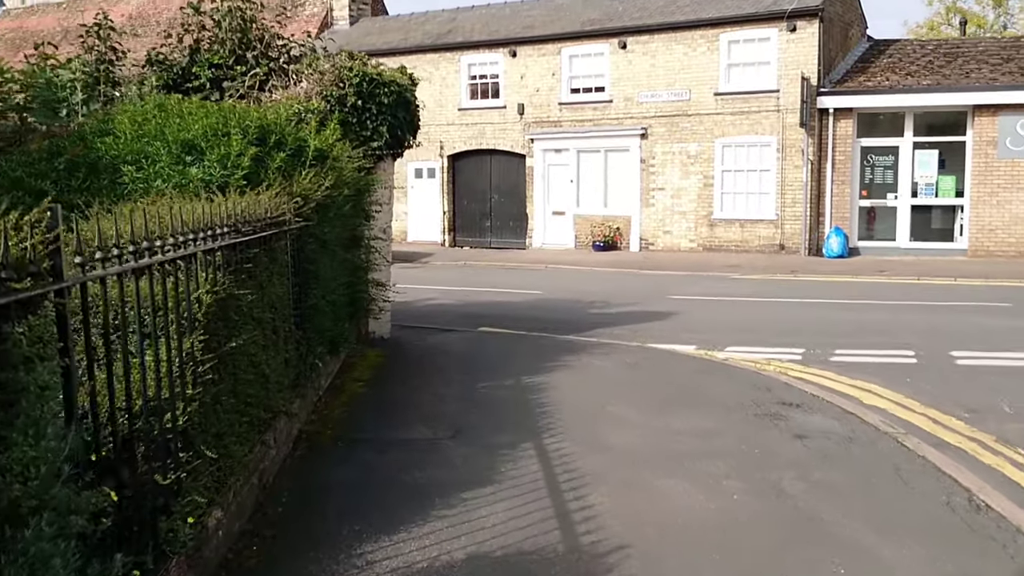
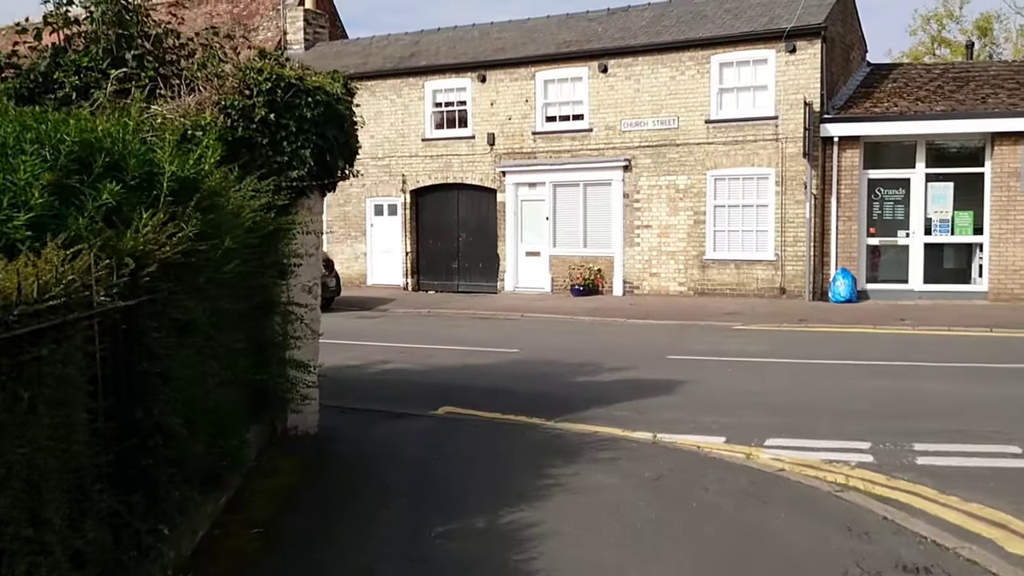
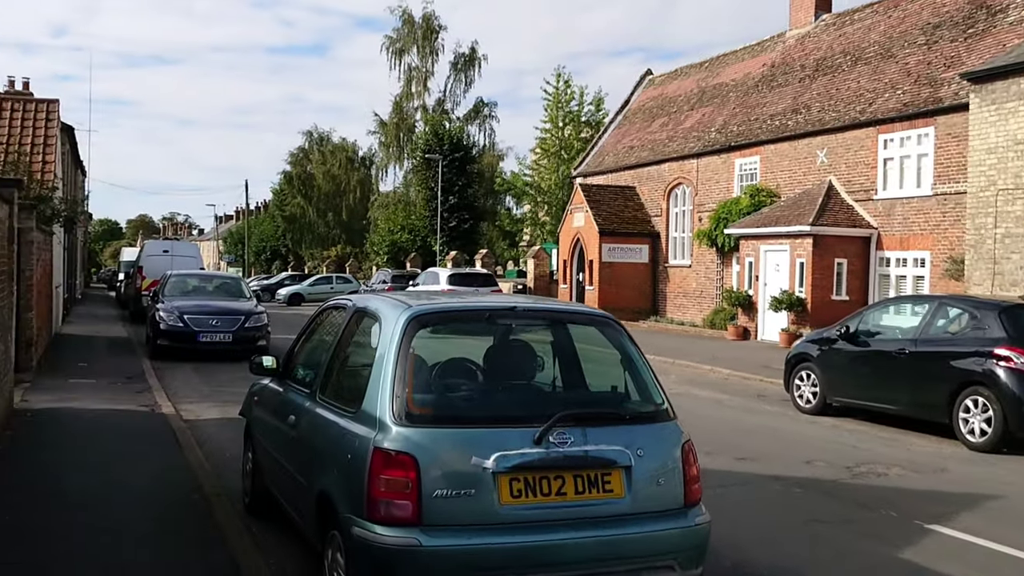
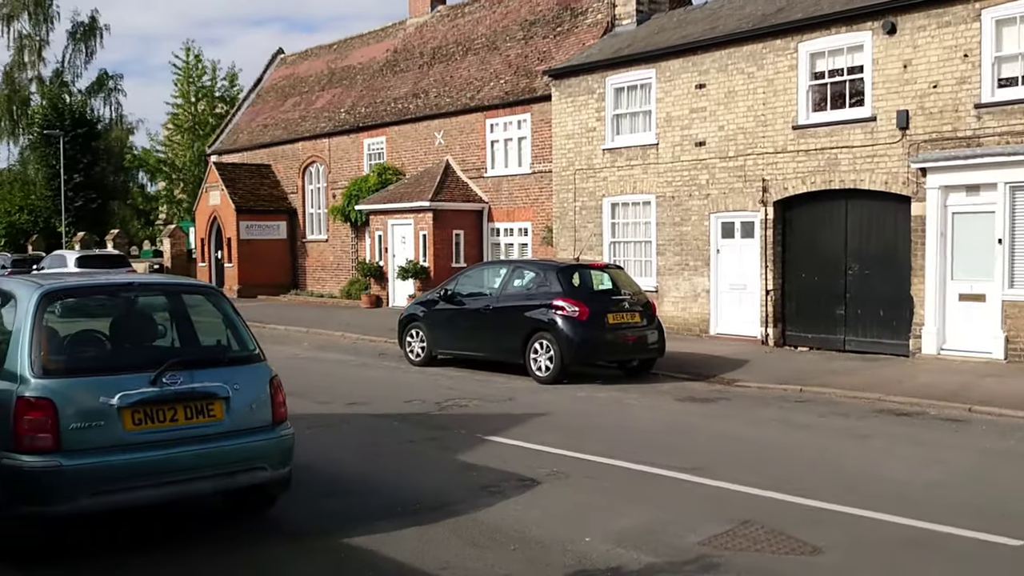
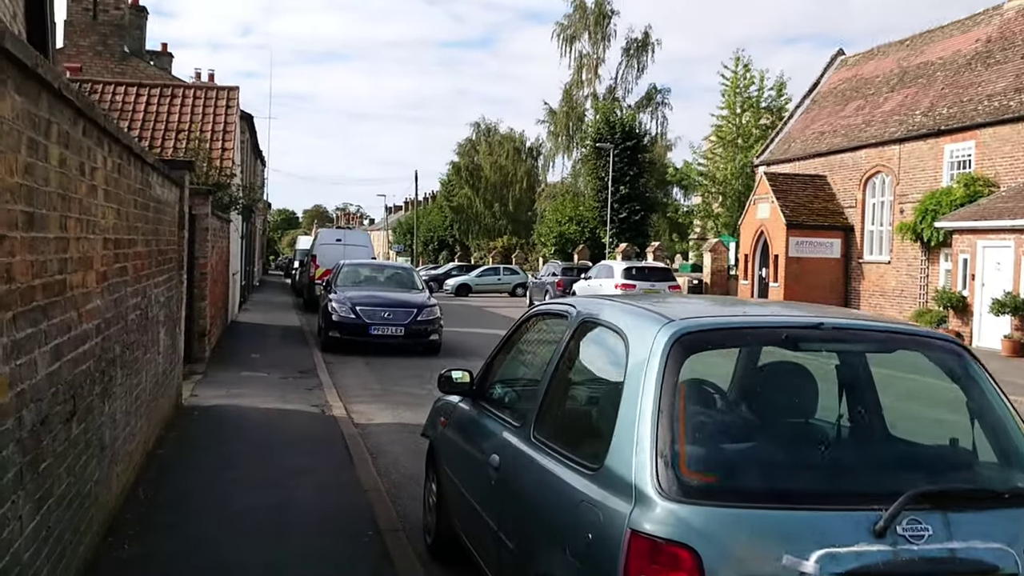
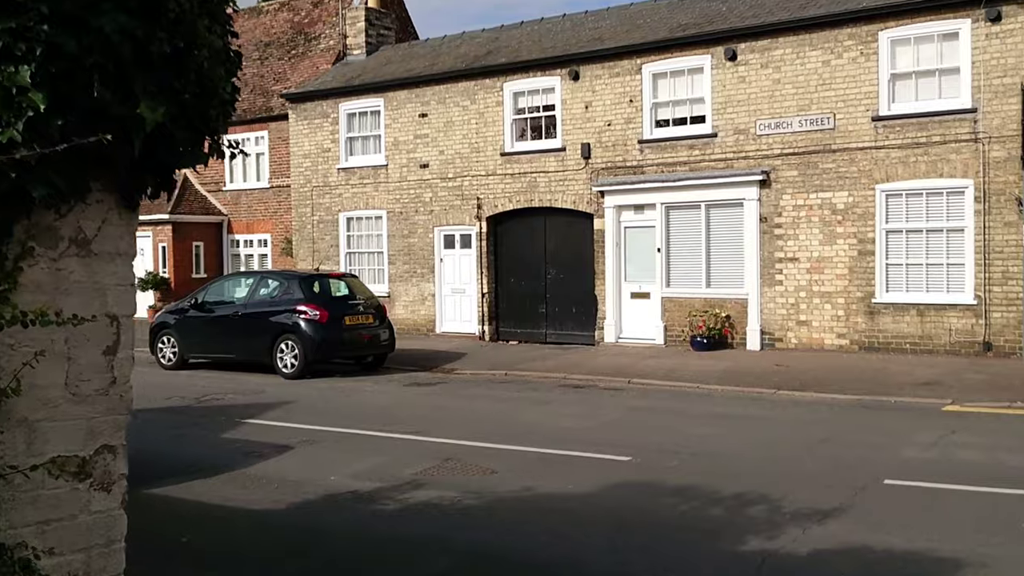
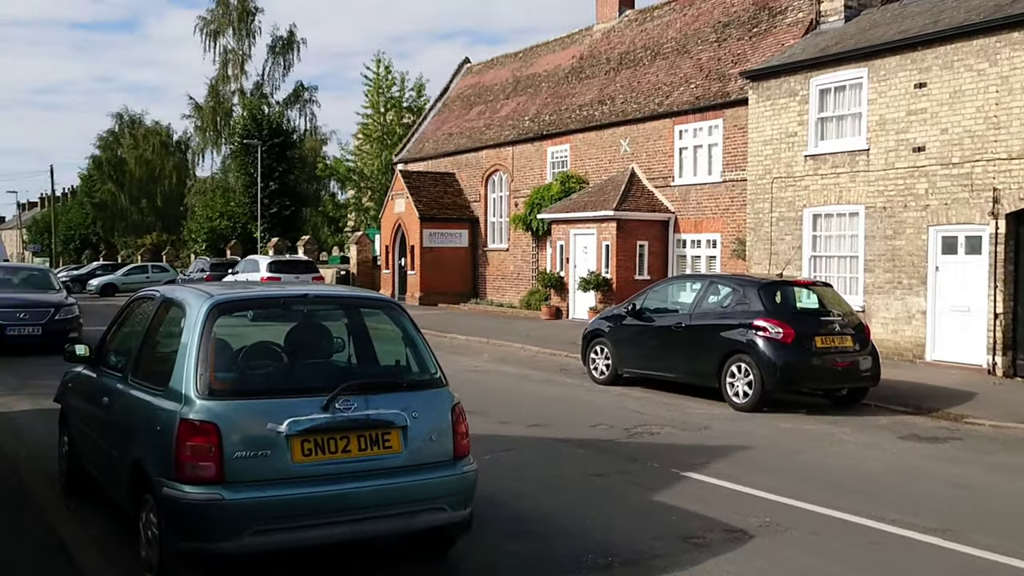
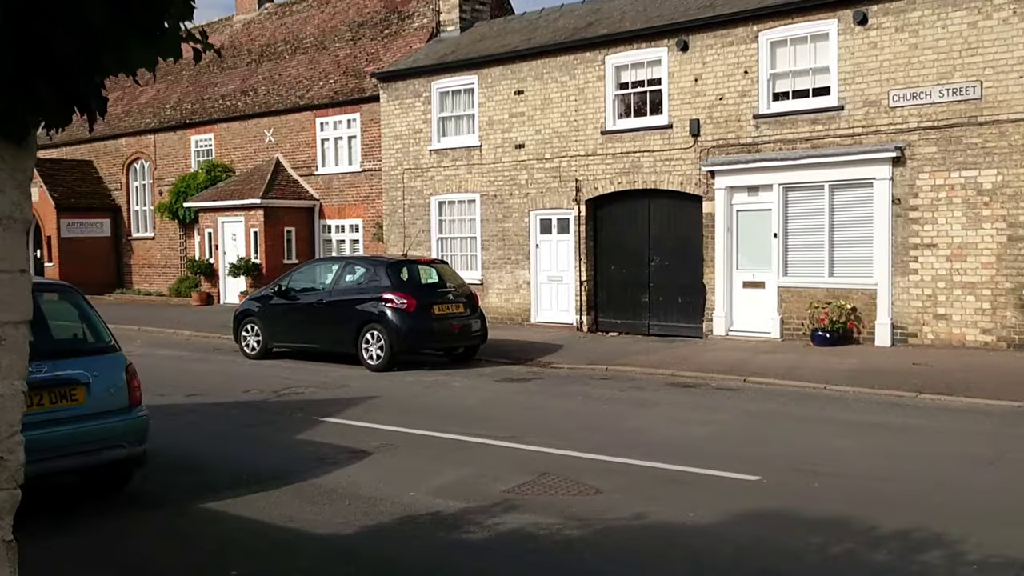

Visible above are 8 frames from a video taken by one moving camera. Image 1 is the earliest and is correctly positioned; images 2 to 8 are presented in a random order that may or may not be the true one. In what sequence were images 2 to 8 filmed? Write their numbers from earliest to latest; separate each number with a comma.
2, 6, 8, 4, 7, 3, 5
